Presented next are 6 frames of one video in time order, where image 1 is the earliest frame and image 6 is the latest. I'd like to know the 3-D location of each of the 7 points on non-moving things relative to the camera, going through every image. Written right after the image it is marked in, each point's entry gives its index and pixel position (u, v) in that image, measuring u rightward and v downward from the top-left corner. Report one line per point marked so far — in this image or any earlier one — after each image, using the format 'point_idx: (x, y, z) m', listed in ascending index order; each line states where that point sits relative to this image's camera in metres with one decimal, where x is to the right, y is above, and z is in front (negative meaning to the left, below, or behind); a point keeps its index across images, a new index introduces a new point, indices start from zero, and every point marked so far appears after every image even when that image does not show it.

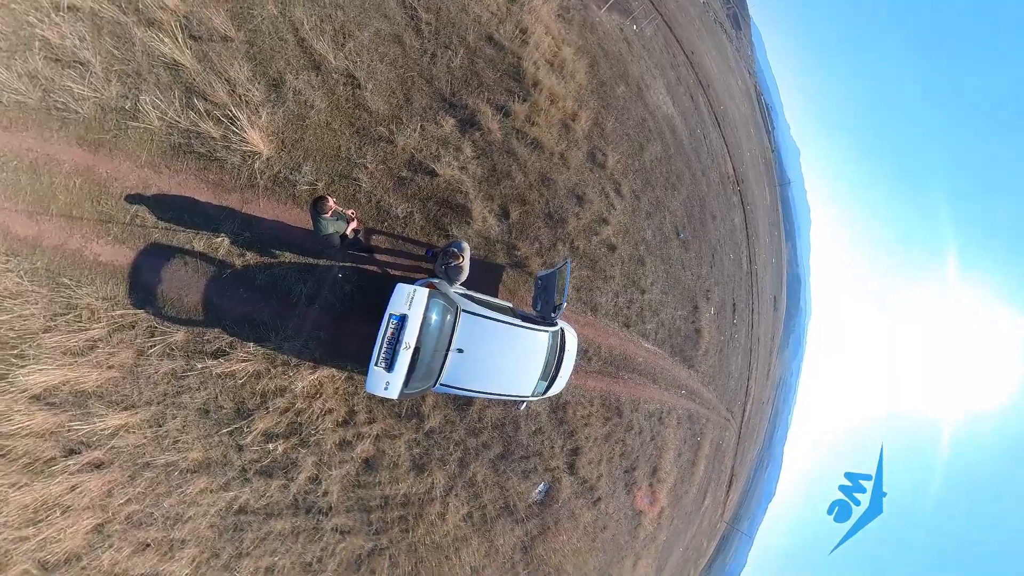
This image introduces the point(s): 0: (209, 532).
0: (-4.6, -3.9, +5.8) m
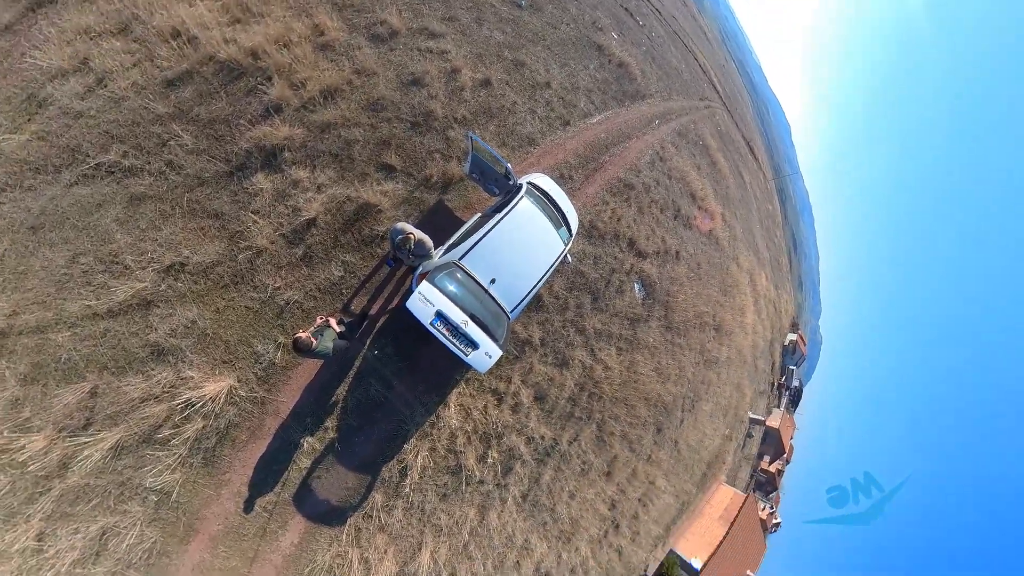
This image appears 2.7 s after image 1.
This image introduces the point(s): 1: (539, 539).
0: (+0.5, -5.1, +8.1) m
1: (+0.7, -5.4, +8.0) m
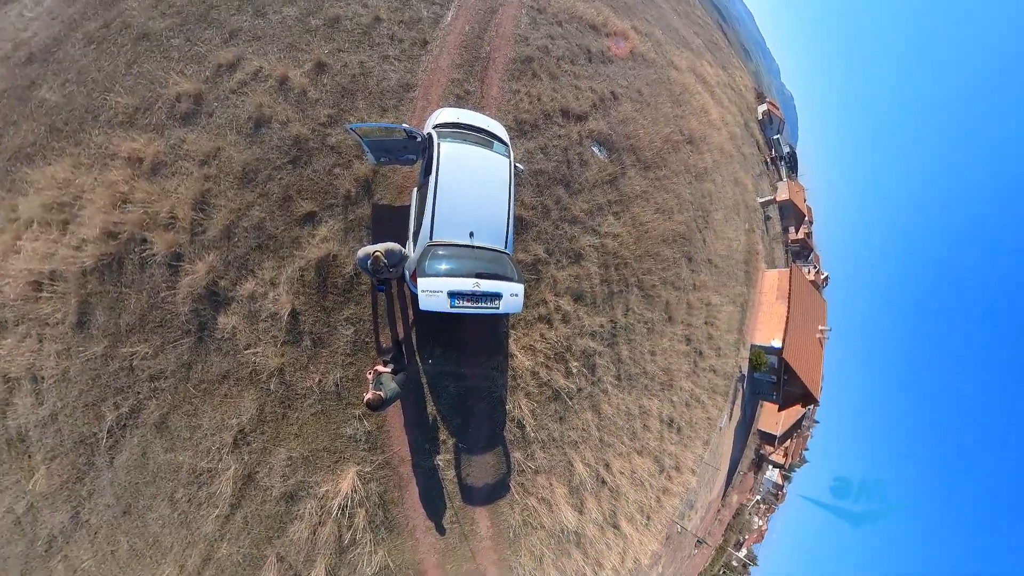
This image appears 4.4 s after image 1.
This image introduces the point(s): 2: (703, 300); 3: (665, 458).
0: (+3.1, -2.5, +9.3) m
1: (+3.5, -2.7, +9.3) m
2: (+5.2, -0.3, +10.2) m
3: (+3.8, -4.1, +9.1) m
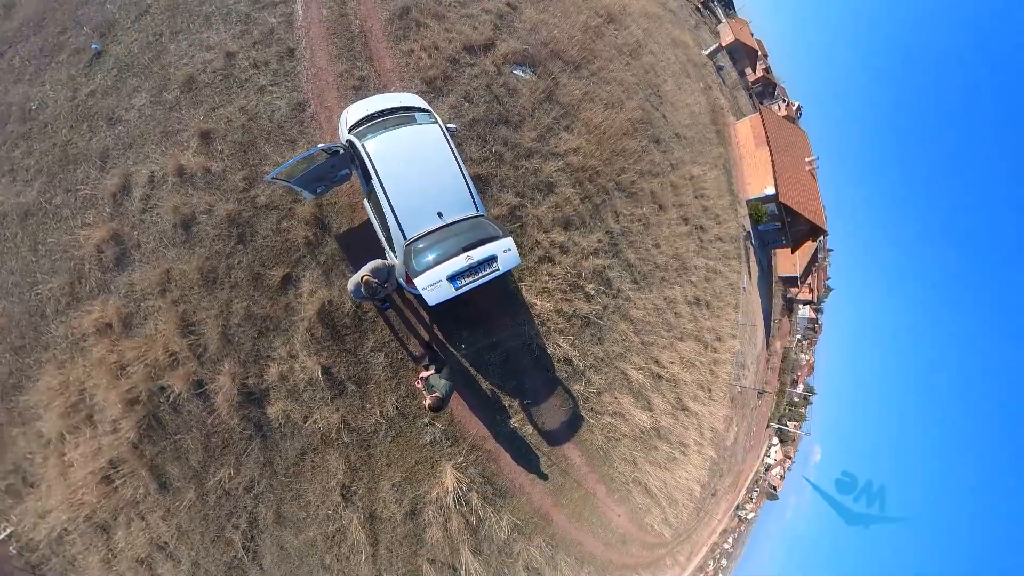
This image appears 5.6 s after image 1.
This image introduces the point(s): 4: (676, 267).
0: (+3.7, +0.1, +9.5) m
1: (+4.1, +0.1, +9.6) m
2: (+4.5, +3.1, +9.9) m
3: (+5.0, -1.0, +9.7) m
4: (+4.2, +0.6, +9.7) m
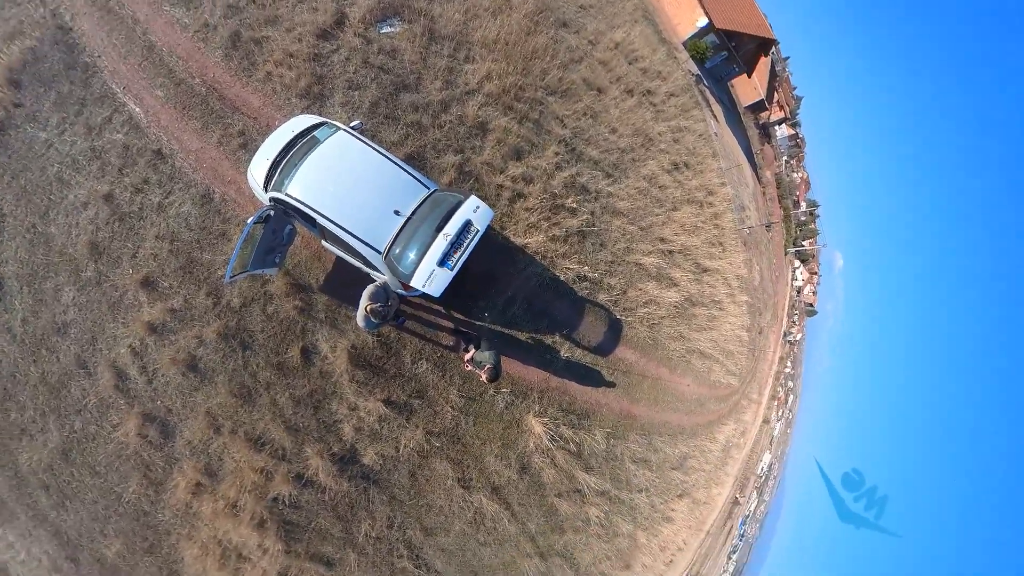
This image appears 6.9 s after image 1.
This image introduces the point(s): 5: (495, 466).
0: (+2.9, +2.9, +9.2) m
1: (+3.2, +3.2, +9.2) m
2: (+2.1, +6.0, +8.8) m
3: (+4.6, +2.7, +9.5) m
4: (+3.1, +3.6, +9.2) m
5: (-0.4, -4.1, +8.6) m
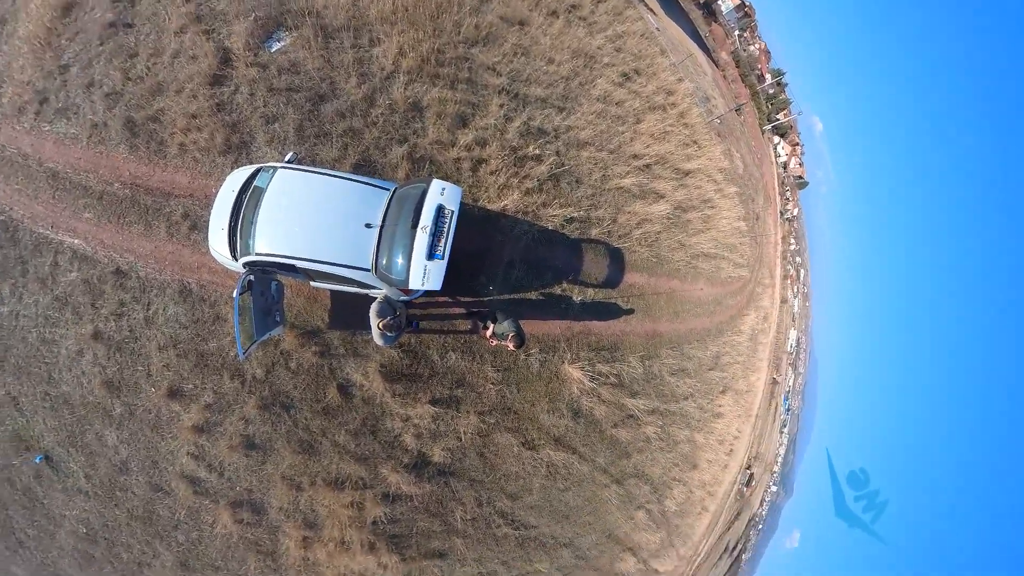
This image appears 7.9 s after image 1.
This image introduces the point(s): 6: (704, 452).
0: (+1.5, +4.4, +8.6) m
1: (+1.8, +4.8, +8.5) m
2: (-0.2, +7.0, +7.8) m
3: (+3.2, +4.8, +8.9) m
4: (+1.5, +5.1, +8.5) m
5: (+0.9, -3.3, +9.2) m
6: (+4.8, -4.1, +9.5) m
